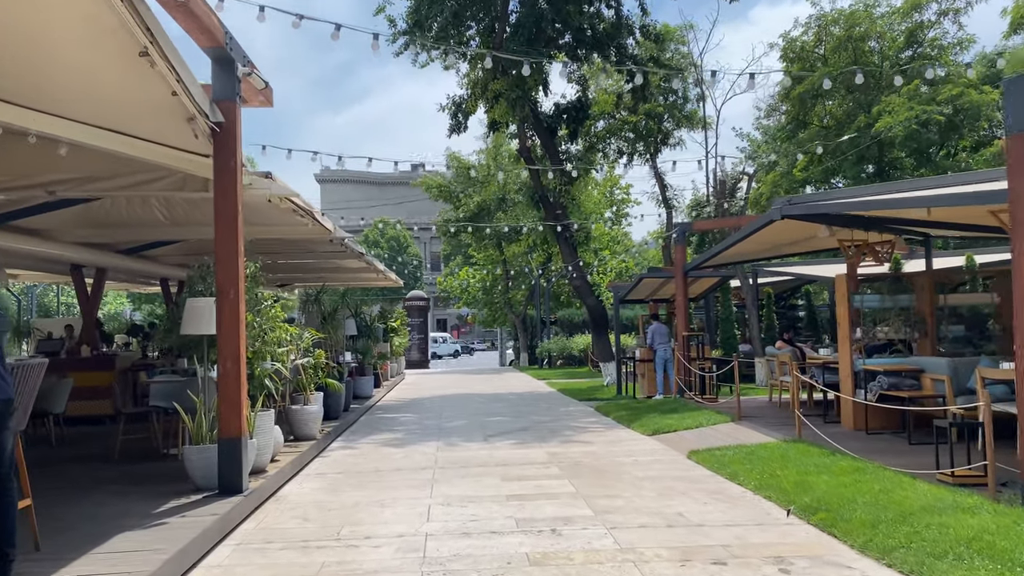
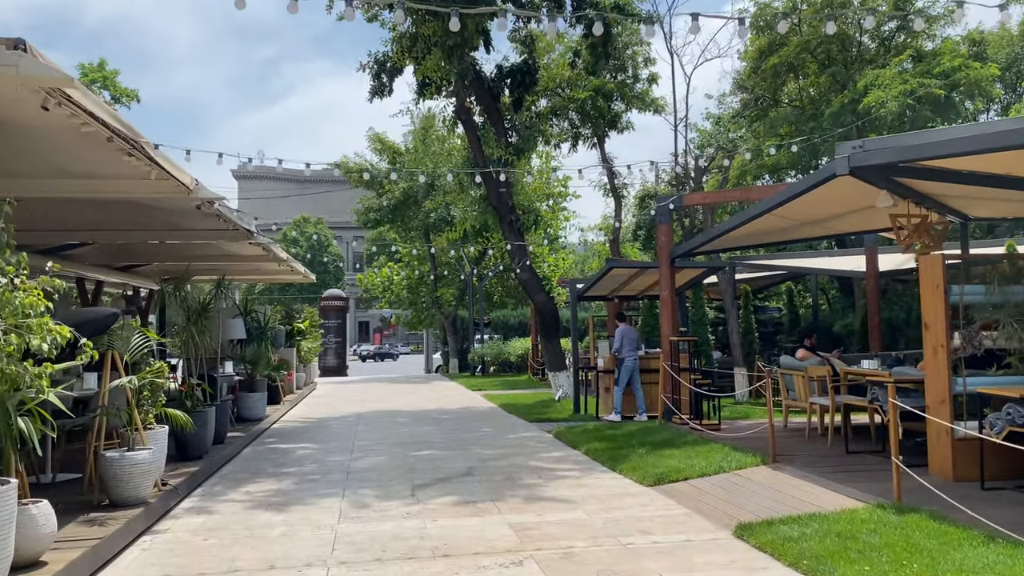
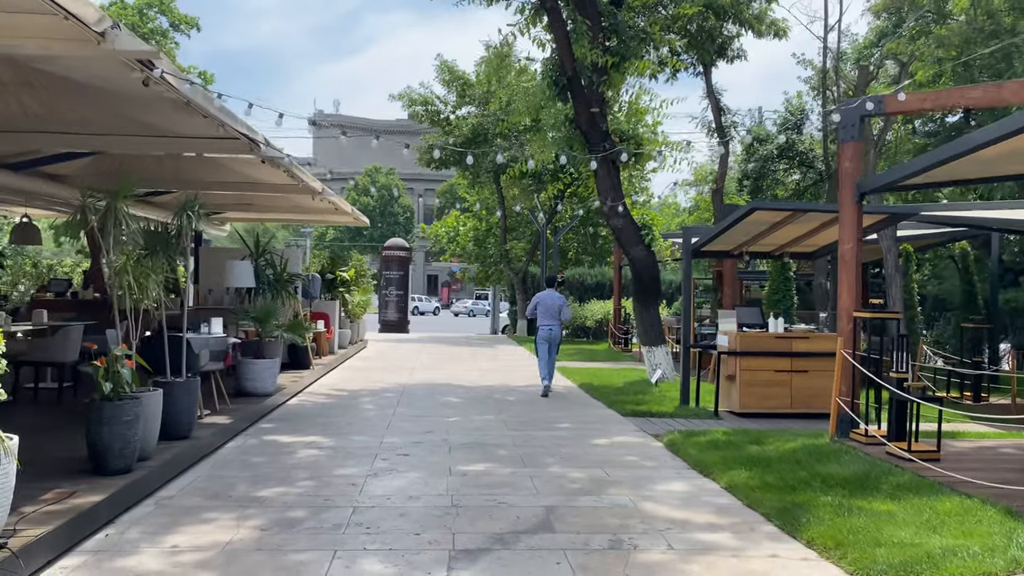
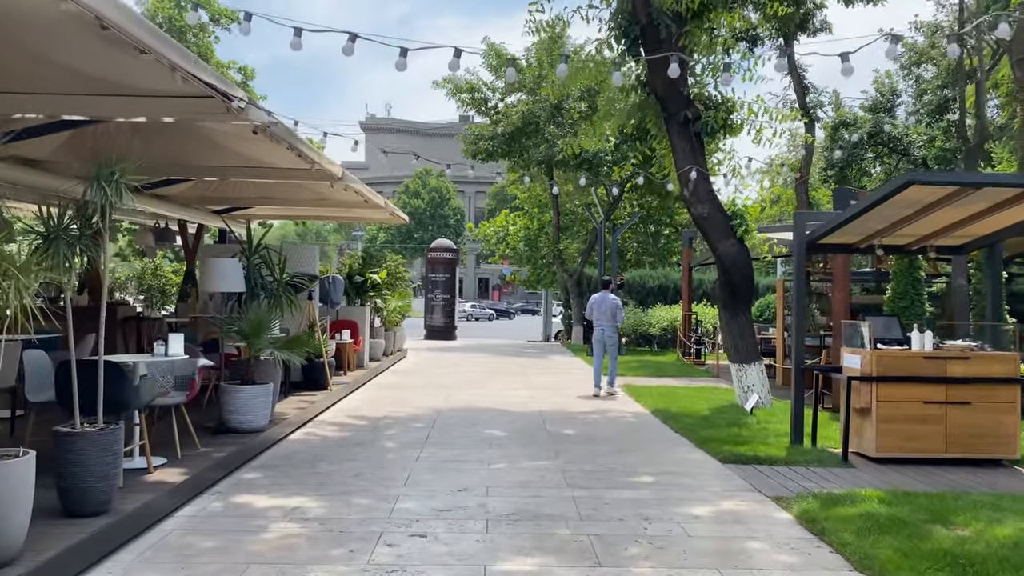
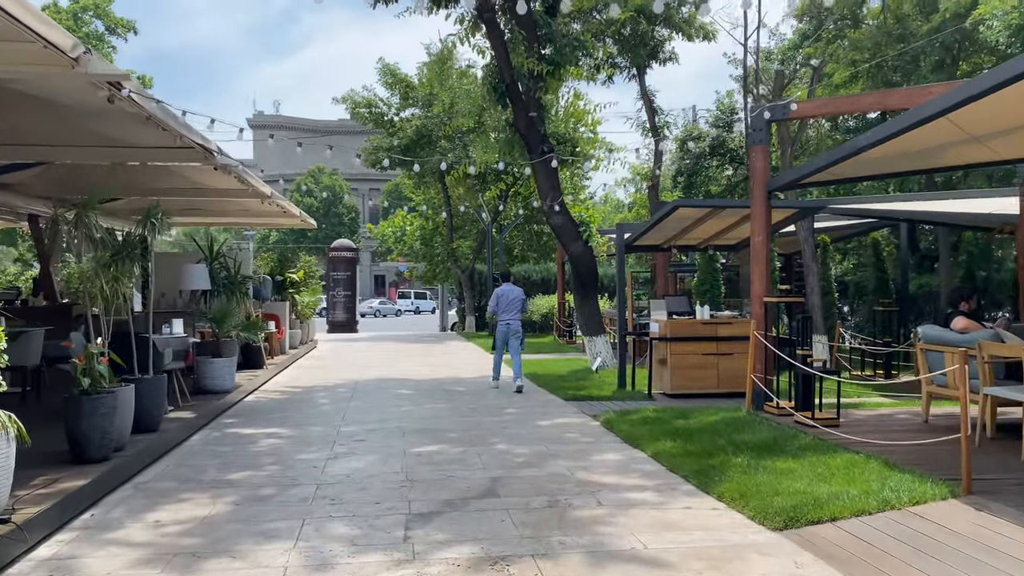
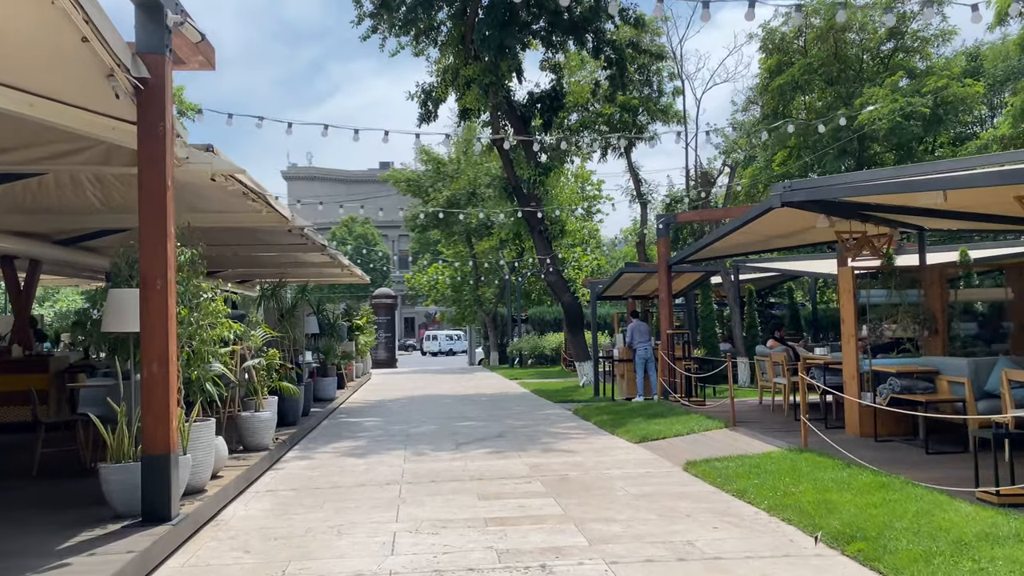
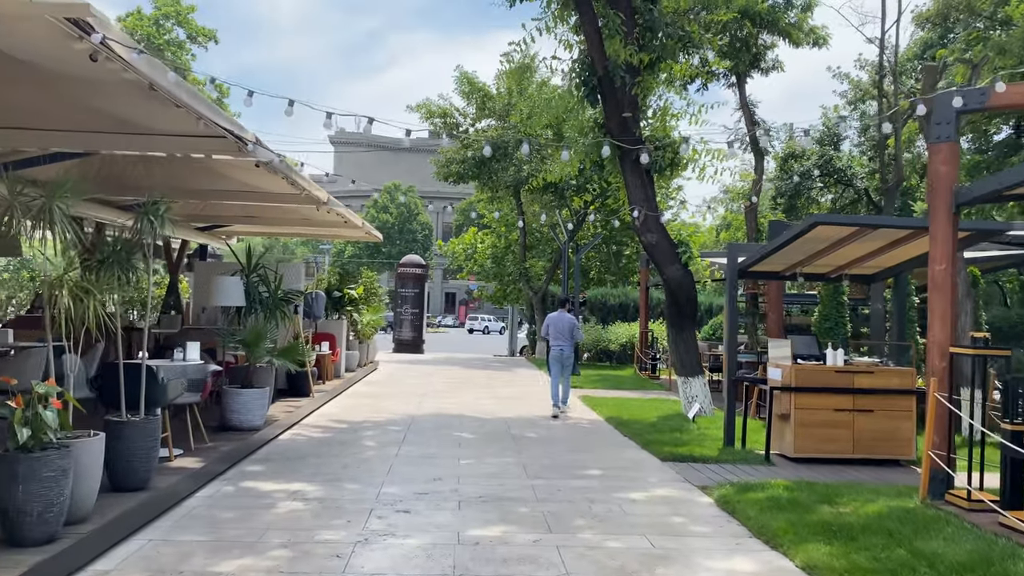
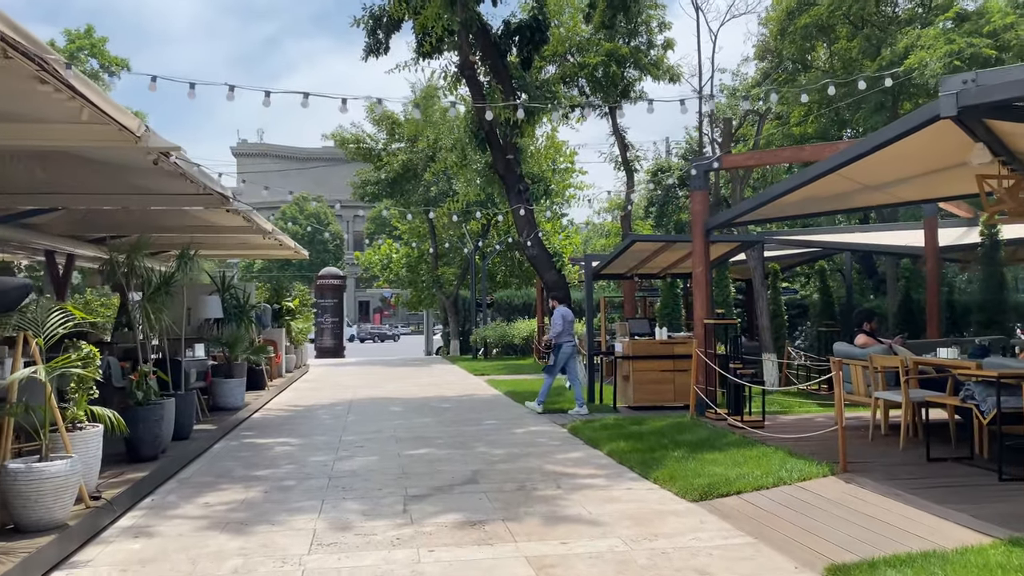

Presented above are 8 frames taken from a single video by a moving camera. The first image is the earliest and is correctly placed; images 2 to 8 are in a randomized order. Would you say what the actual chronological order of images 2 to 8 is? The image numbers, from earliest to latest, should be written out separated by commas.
6, 2, 8, 5, 3, 7, 4
